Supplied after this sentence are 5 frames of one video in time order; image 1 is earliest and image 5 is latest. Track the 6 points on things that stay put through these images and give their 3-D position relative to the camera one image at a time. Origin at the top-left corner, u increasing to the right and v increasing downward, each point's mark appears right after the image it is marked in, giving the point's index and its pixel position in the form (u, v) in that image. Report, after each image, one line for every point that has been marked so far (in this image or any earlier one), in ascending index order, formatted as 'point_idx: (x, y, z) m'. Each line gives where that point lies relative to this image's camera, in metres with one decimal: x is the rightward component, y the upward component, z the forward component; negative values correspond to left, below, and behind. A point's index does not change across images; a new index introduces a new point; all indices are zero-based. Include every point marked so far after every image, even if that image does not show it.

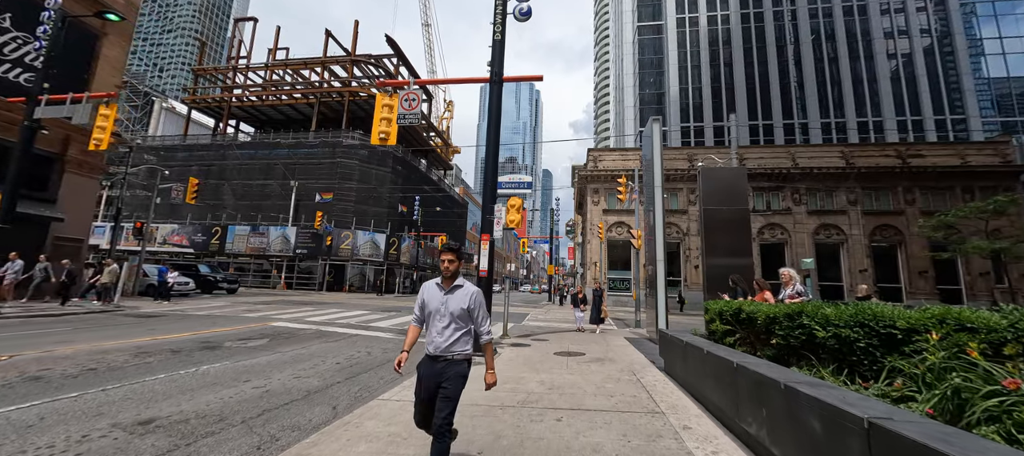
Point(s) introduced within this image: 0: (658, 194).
0: (+4.4, +1.0, +11.1) m
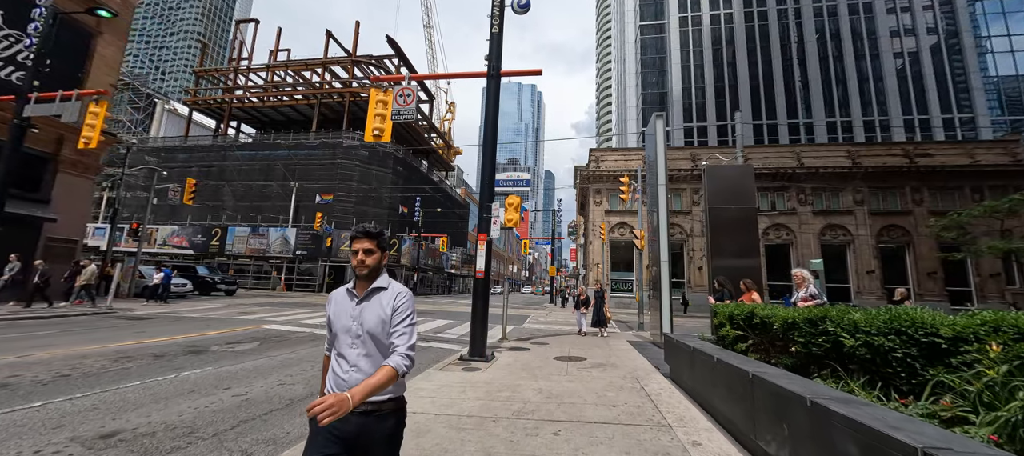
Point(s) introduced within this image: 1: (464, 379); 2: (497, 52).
0: (+4.4, +1.0, +10.8) m
1: (-0.8, -2.6, +6.3) m
2: (-0.4, +4.5, +9.4) m
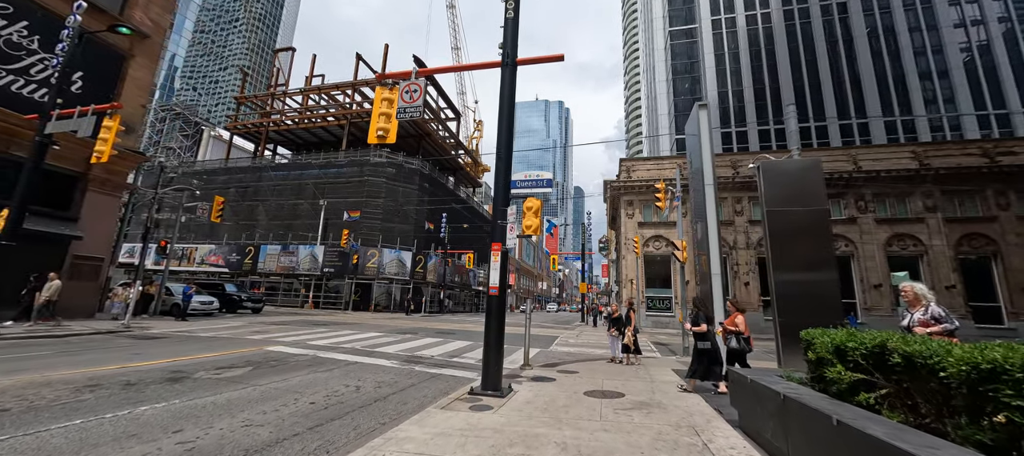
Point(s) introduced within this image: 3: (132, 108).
0: (+4.9, +0.9, +9.2) m
1: (-0.6, -2.6, +5.0) m
2: (0.0, +4.3, +8.3) m
3: (-16.3, +5.1, +15.9) m
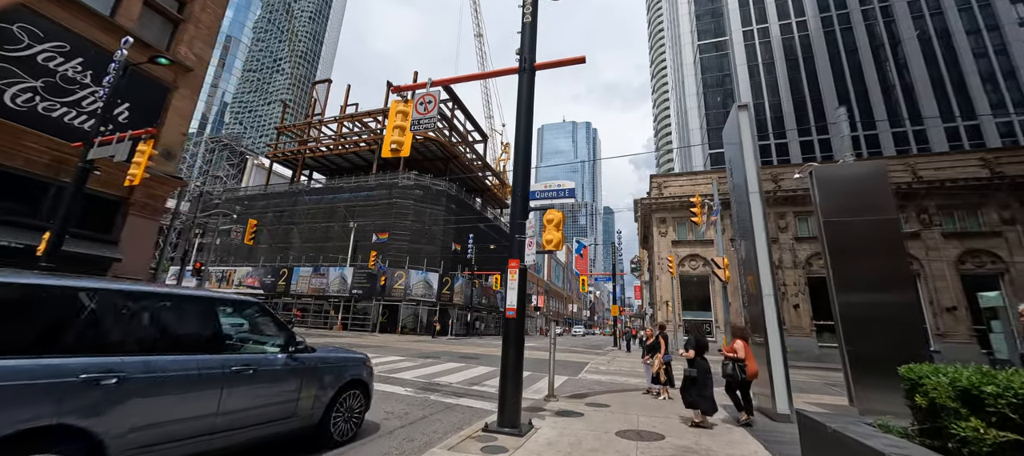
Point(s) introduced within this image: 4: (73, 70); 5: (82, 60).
0: (+5.4, +0.6, +8.2) m
1: (-0.4, -2.8, +4.2) m
2: (+0.4, +4.0, +7.9) m
3: (-15.3, +4.1, +16.7) m
4: (-16.1, +5.8, +13.7) m
5: (-16.1, +6.3, +13.8) m
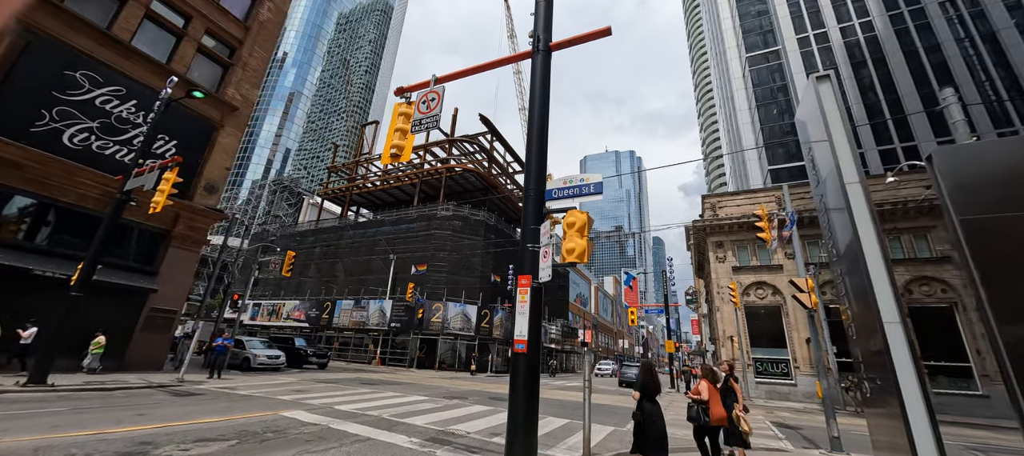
0: (+5.6, +0.5, +6.1) m
1: (-0.5, -2.7, +2.6) m
2: (+0.6, +3.8, +6.7) m
3: (-13.9, +2.7, +17.4) m
4: (-15.1, +4.6, +14.6) m
5: (-15.0, +5.0, +14.8) m
